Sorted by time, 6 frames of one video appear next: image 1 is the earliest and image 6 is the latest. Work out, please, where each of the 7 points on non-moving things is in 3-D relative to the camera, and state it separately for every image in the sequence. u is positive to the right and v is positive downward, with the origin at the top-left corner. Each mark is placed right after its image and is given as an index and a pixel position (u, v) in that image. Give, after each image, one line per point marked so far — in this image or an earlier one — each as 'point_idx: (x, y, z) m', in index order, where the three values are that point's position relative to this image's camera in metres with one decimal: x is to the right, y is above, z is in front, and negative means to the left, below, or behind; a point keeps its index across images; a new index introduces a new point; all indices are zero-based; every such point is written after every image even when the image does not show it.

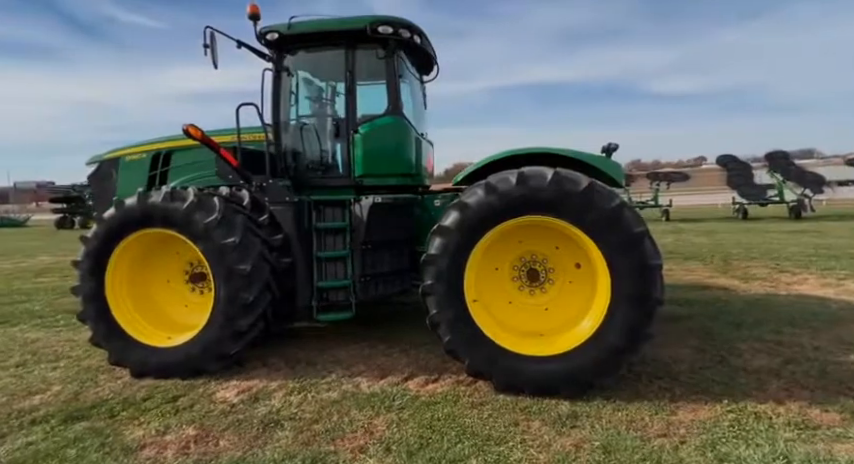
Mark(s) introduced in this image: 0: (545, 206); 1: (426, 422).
0: (+0.6, +0.1, +2.6) m
1: (0.0, -0.9, +2.4) m
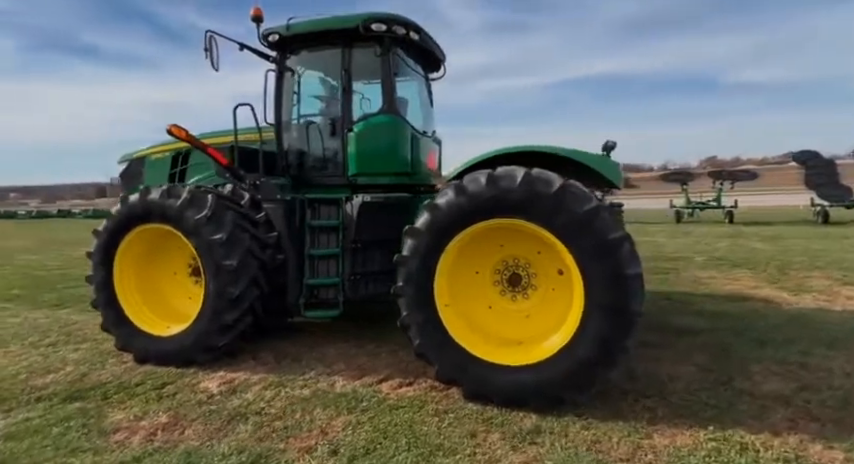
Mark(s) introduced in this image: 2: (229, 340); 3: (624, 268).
0: (+0.4, +0.1, +2.5) m
1: (-0.2, -1.0, +2.4) m
2: (-1.3, -0.7, +3.1) m
3: (+0.9, -0.2, +2.3) m
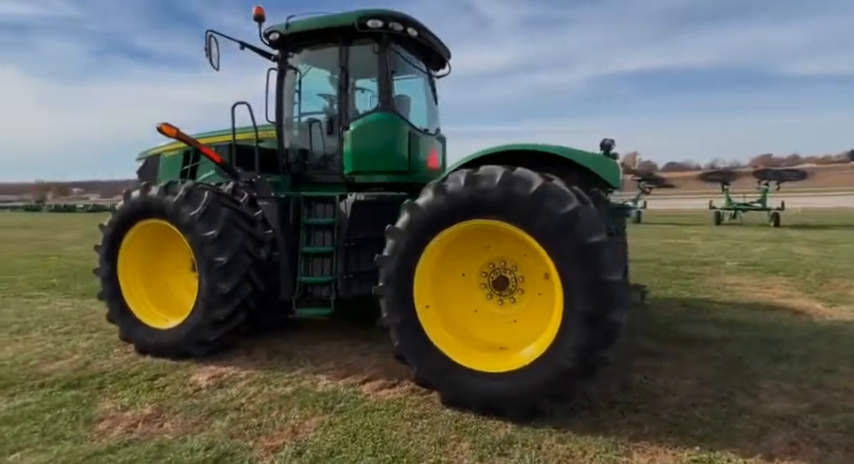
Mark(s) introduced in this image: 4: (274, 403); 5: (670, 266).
0: (+0.3, +0.1, +2.4) m
1: (-0.4, -1.0, +2.4) m
2: (-1.4, -0.7, +3.2) m
3: (+0.8, -0.2, +2.2) m
4: (-0.8, -0.9, +2.7) m
5: (+3.2, -0.5, +6.5) m
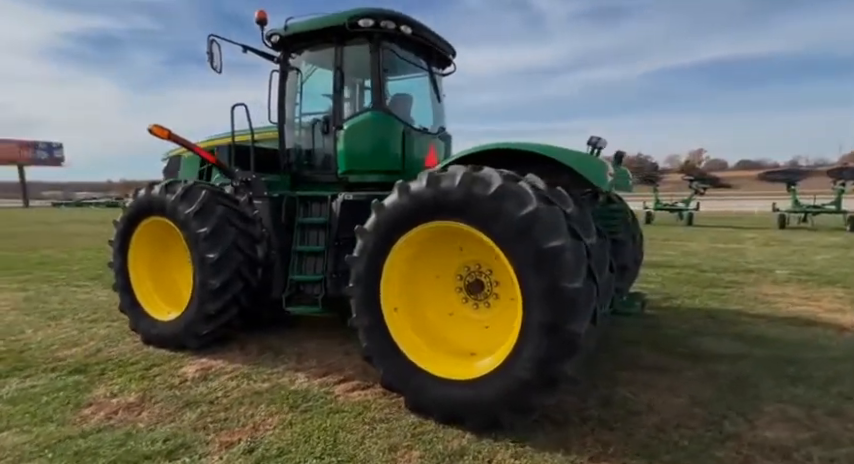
0: (+0.1, +0.1, +2.3) m
1: (-0.6, -1.0, +2.4) m
2: (-1.5, -0.7, +3.3) m
3: (+0.6, -0.2, +2.1) m
4: (-1.0, -0.9, +2.7) m
5: (+3.5, -0.5, +6.0) m
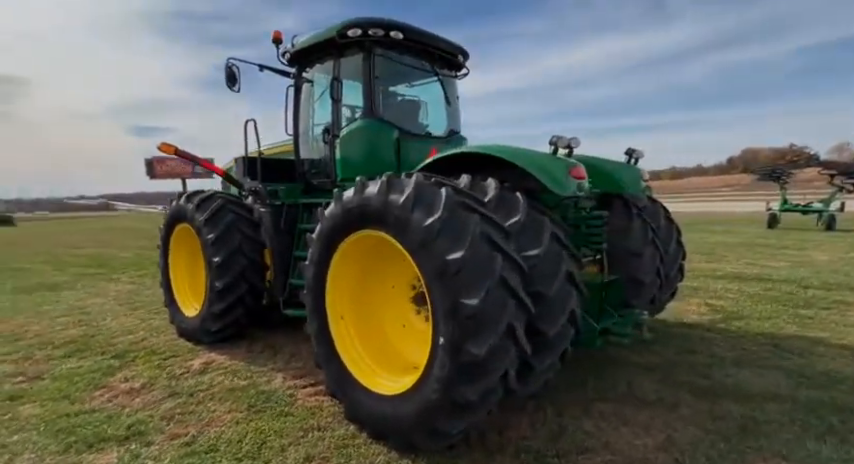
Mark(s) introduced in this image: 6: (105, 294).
0: (-0.2, +0.1, +2.2) m
1: (-0.9, -1.0, +2.5) m
2: (-1.5, -0.7, +3.6) m
3: (+0.1, -0.3, +1.9) m
4: (-1.2, -1.0, +2.9) m
5: (+4.0, -0.6, +5.0) m
6: (-4.0, -0.8, +6.0) m
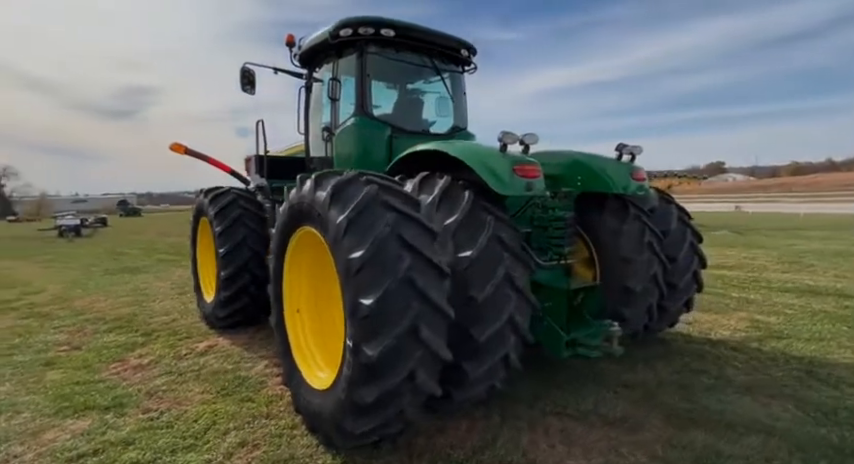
0: (-0.5, +0.1, +2.2) m
1: (-1.2, -1.0, +2.6) m
2: (-1.6, -0.6, +3.8) m
3: (-0.3, -0.2, +1.8) m
4: (-1.4, -0.9, +3.1) m
5: (+4.1, -0.7, +4.2) m
6: (-3.6, -0.6, +6.7) m
